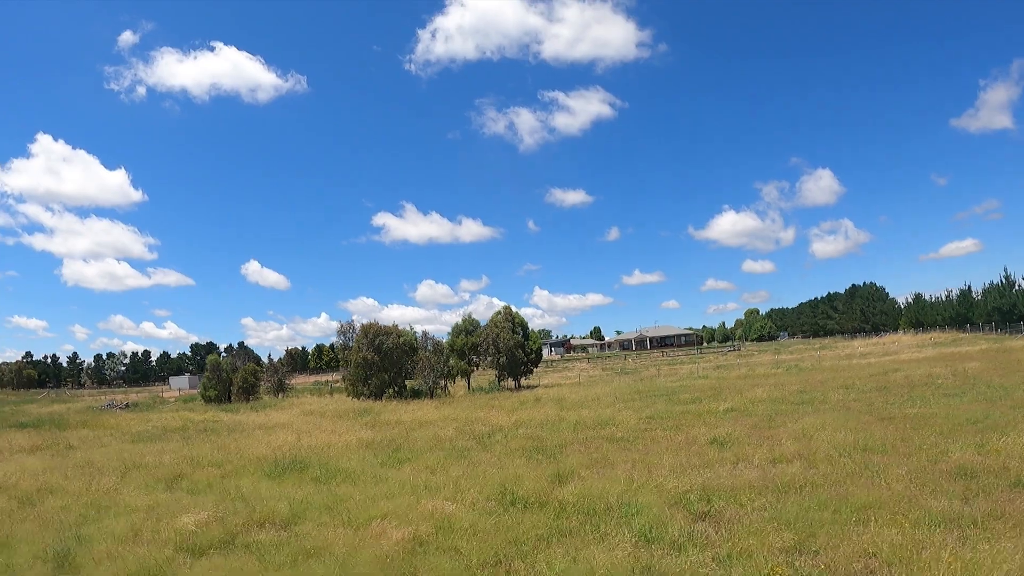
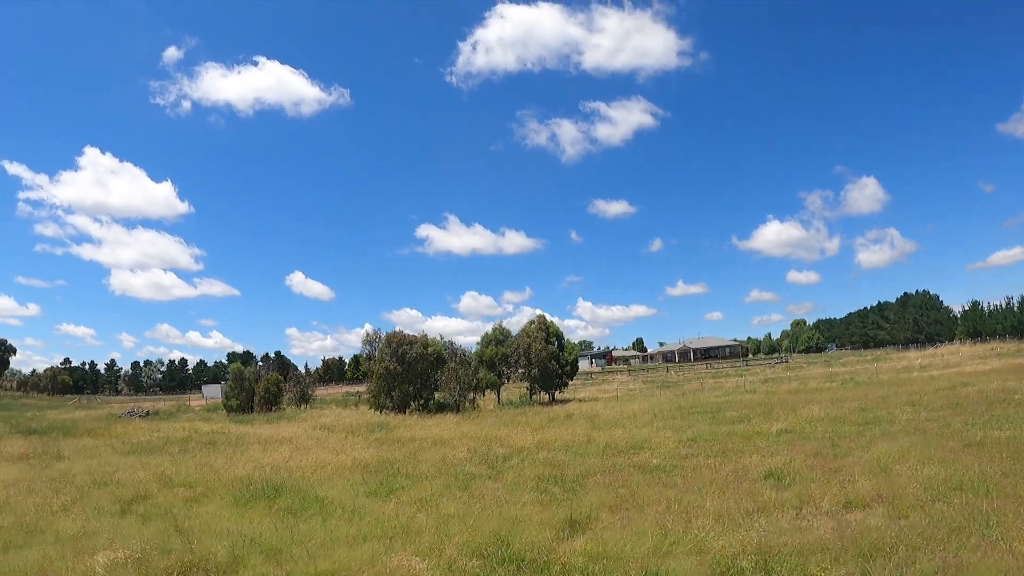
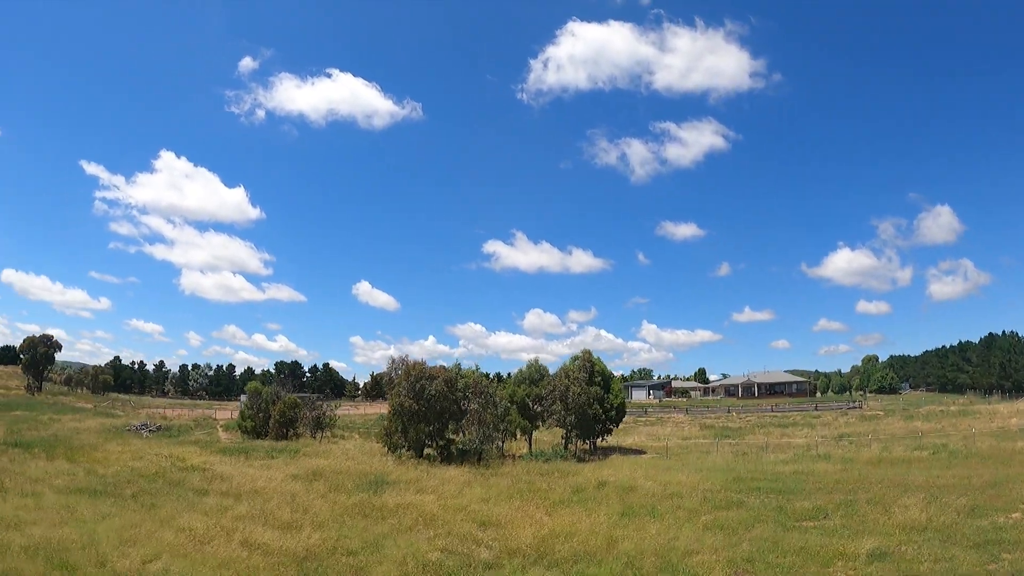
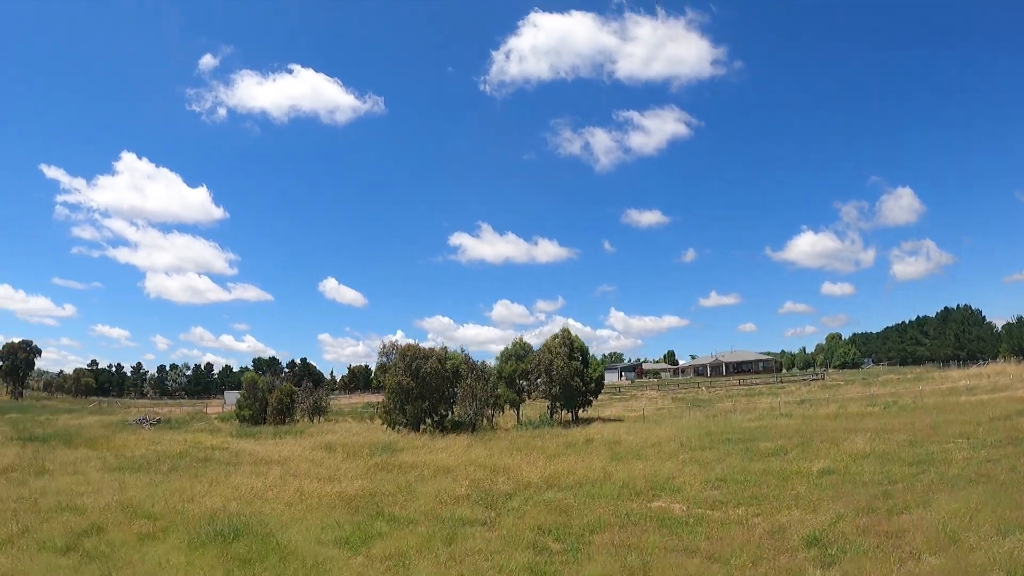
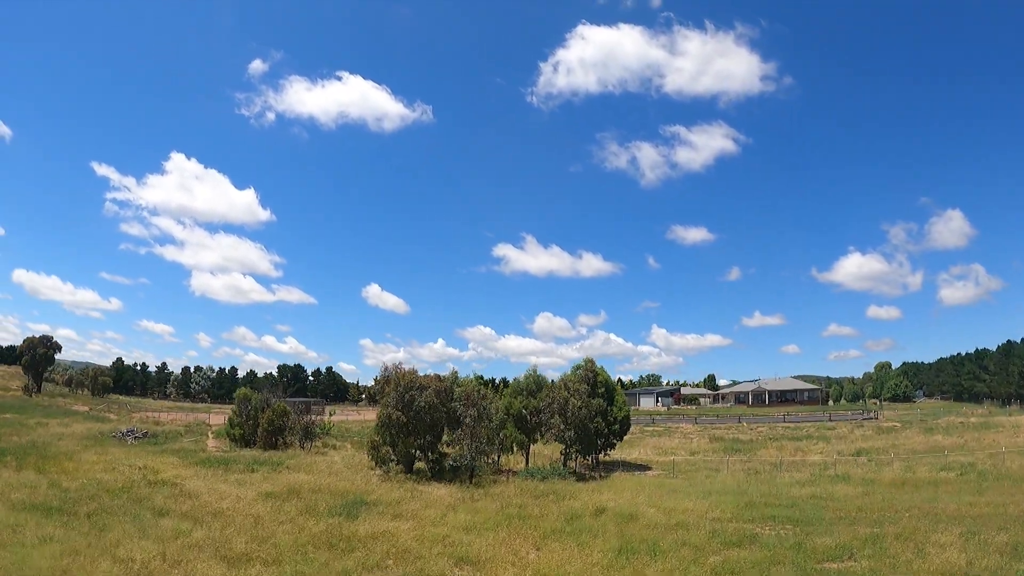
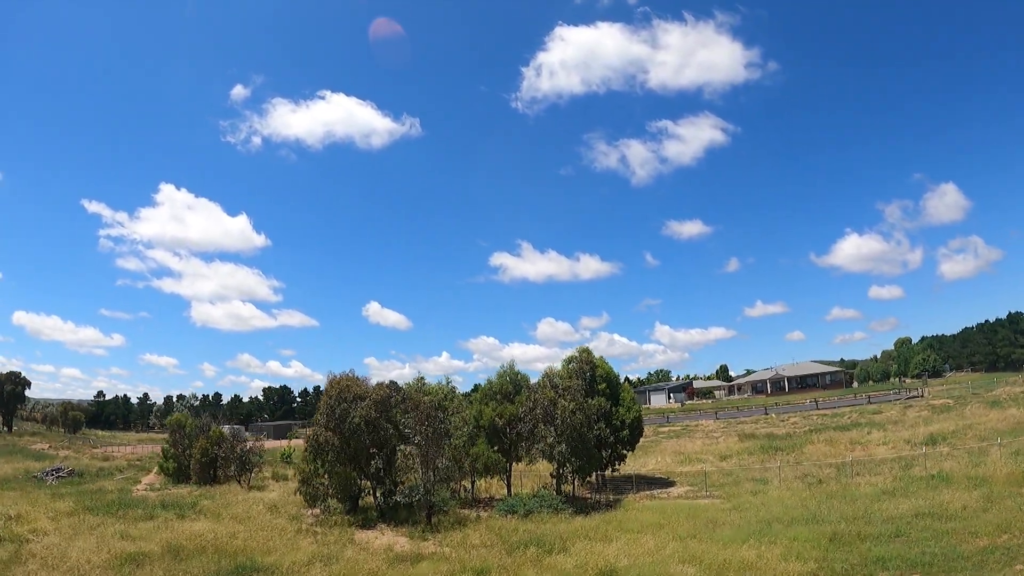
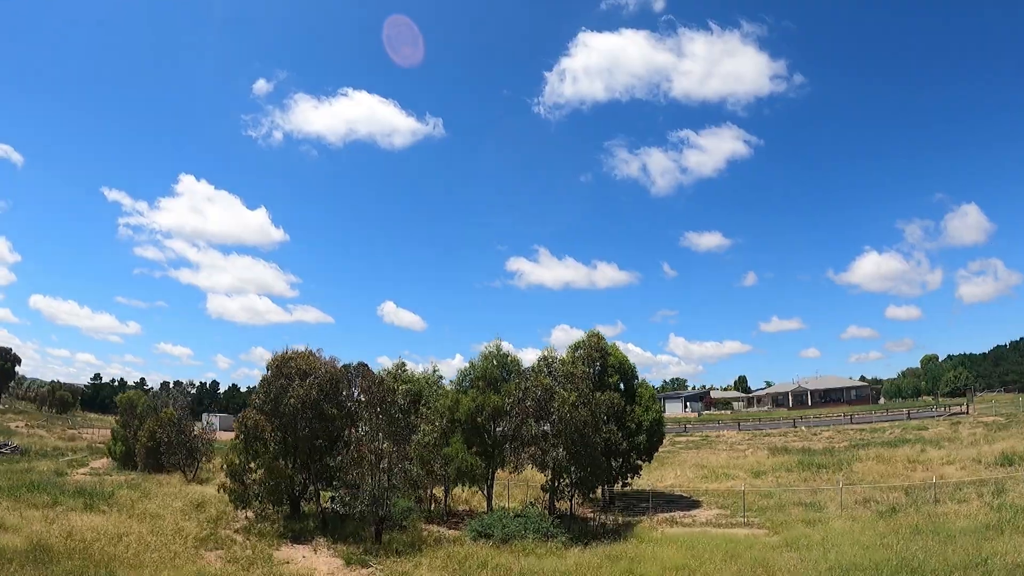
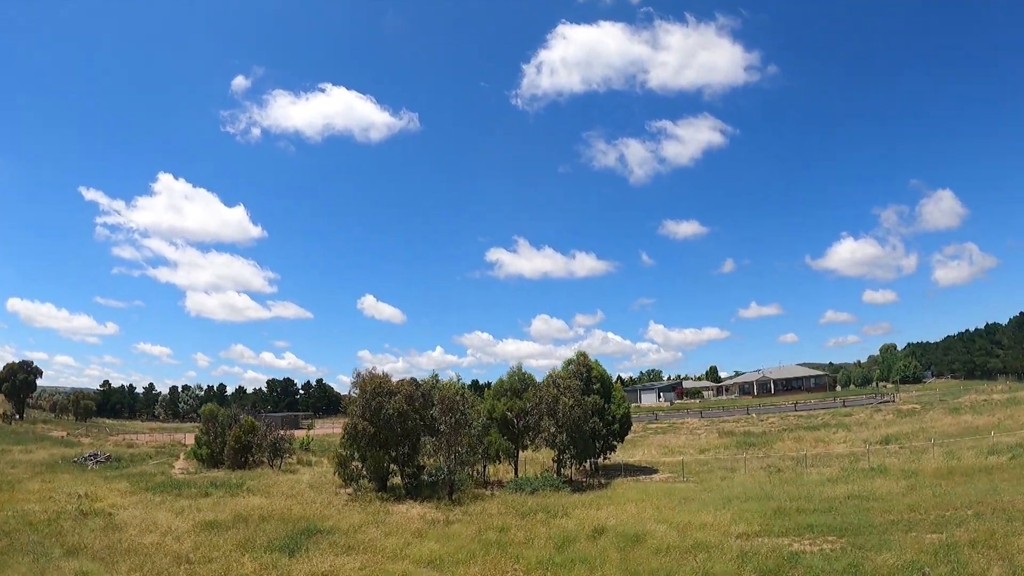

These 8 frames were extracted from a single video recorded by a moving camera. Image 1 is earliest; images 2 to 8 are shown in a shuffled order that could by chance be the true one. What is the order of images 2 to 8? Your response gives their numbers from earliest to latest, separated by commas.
2, 4, 3, 5, 8, 6, 7
